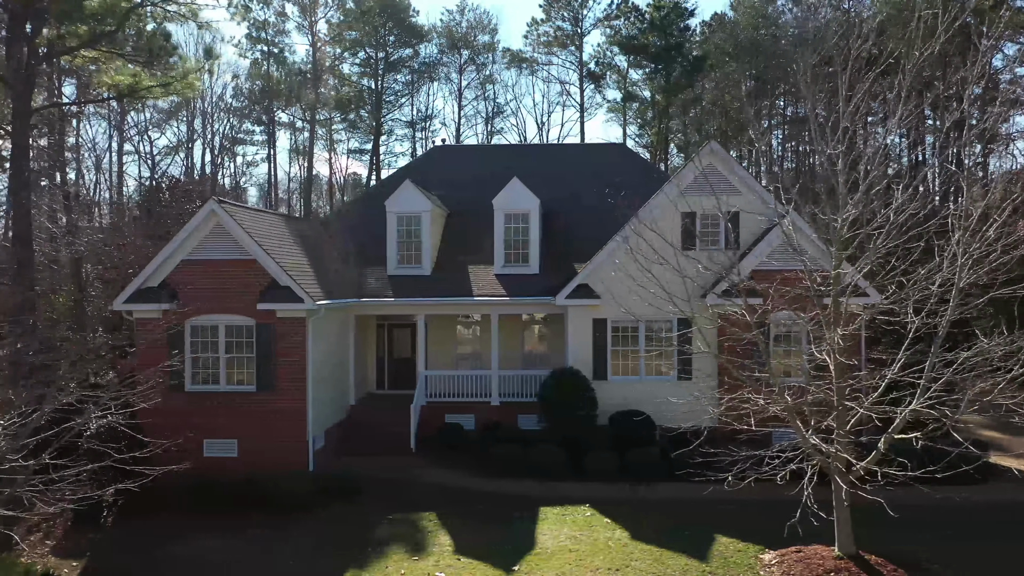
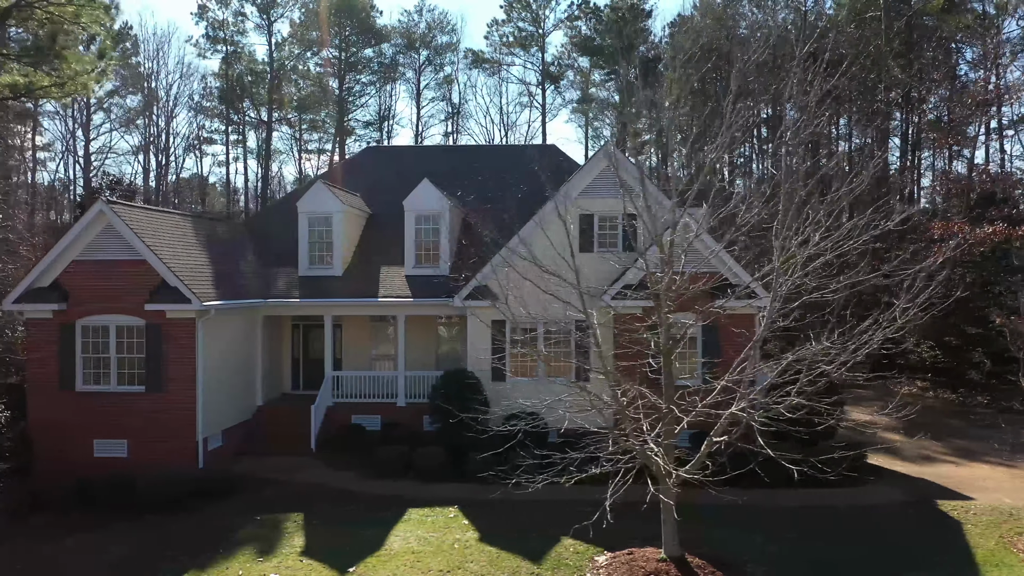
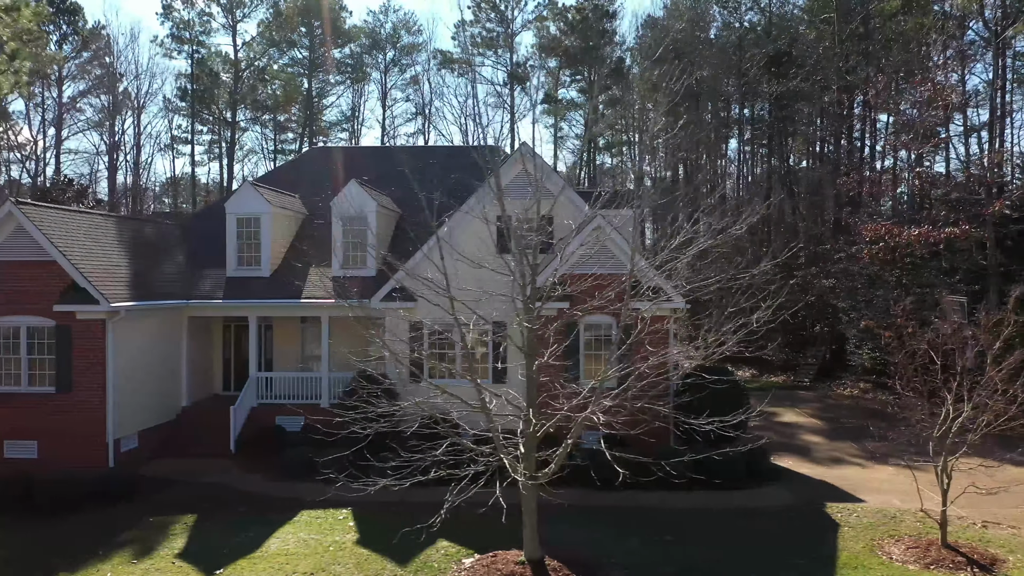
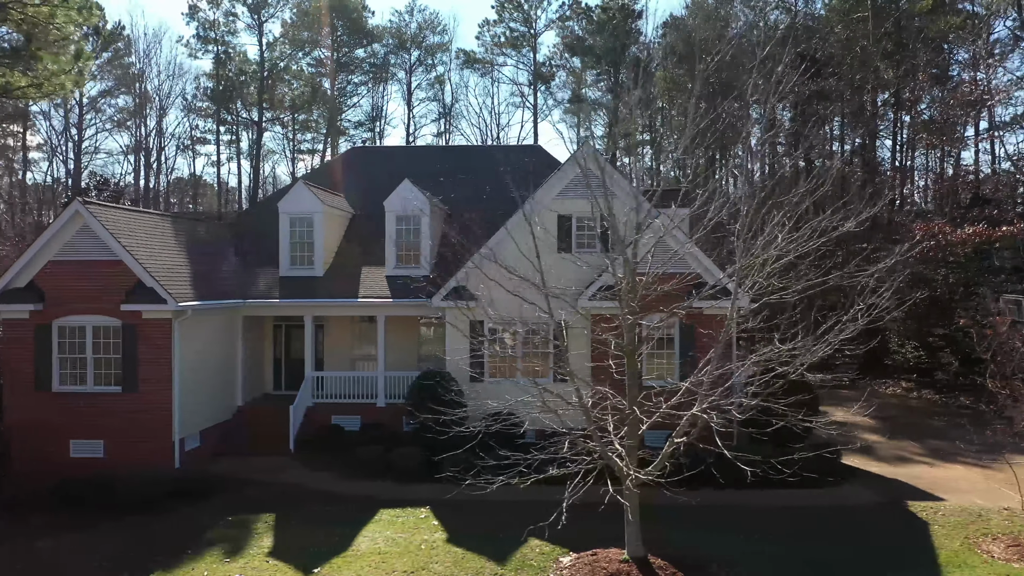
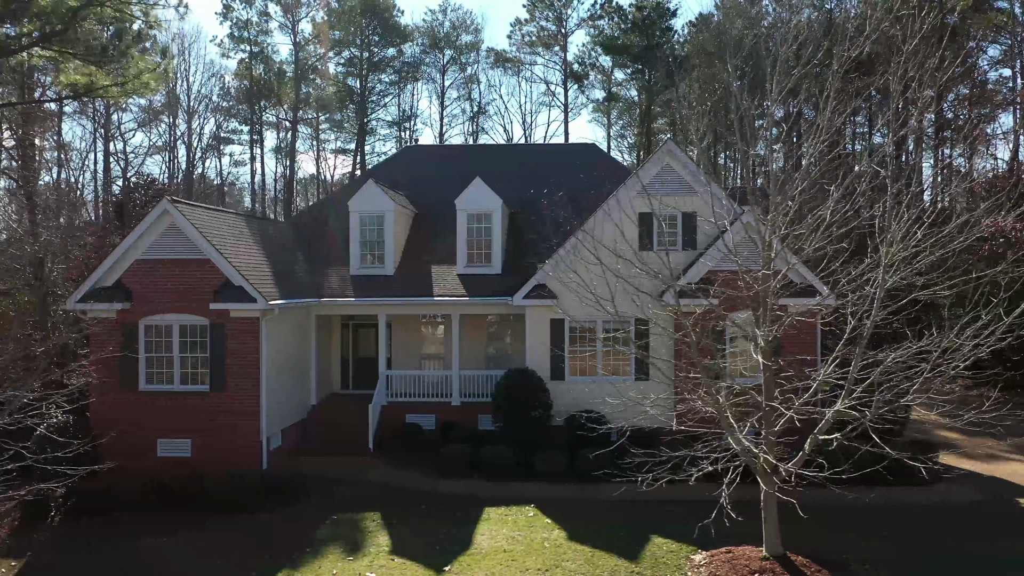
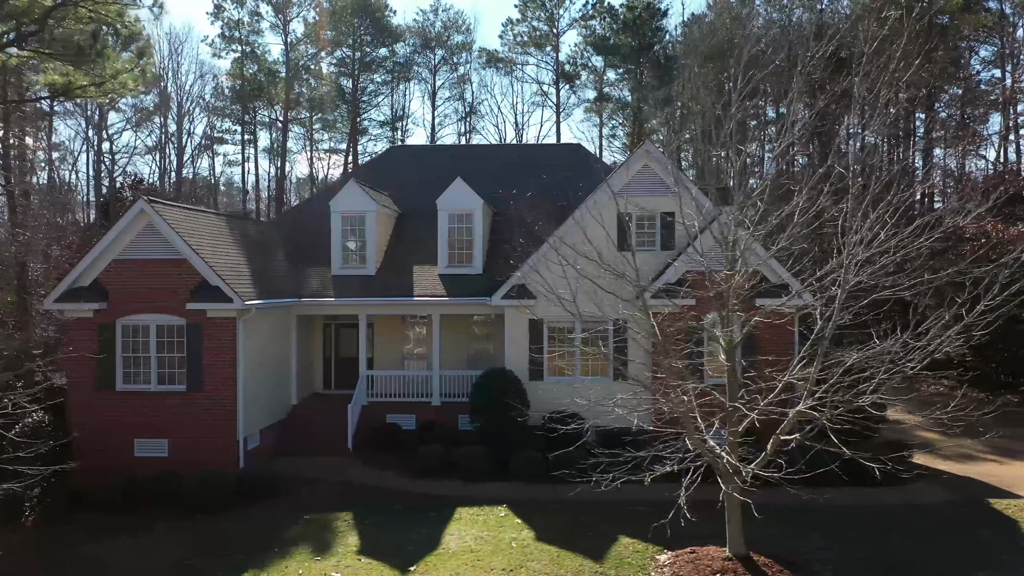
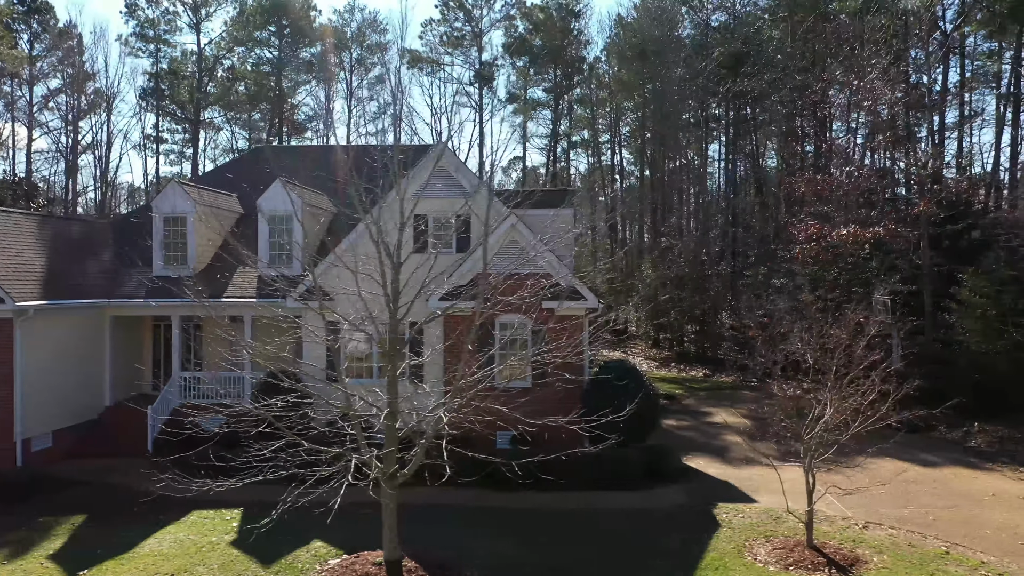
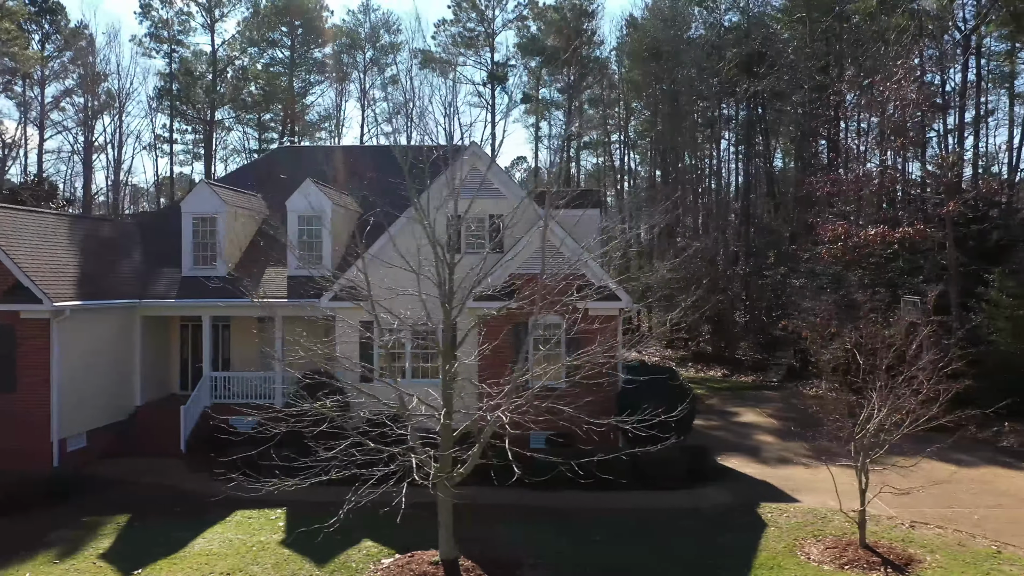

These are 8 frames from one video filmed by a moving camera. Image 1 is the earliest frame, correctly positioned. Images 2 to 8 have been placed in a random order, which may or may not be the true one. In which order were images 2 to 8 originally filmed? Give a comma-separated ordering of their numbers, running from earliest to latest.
5, 6, 2, 4, 3, 8, 7
